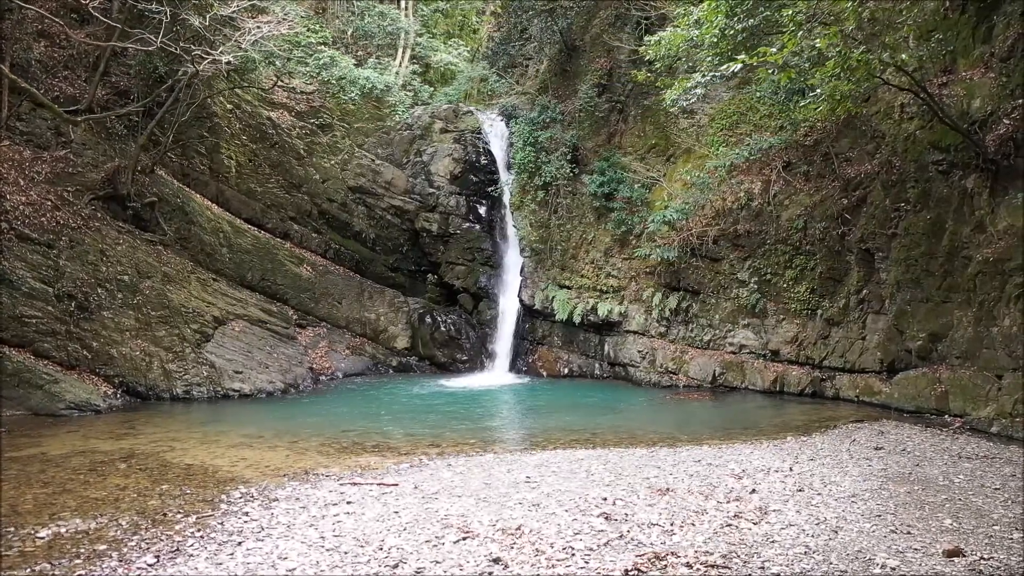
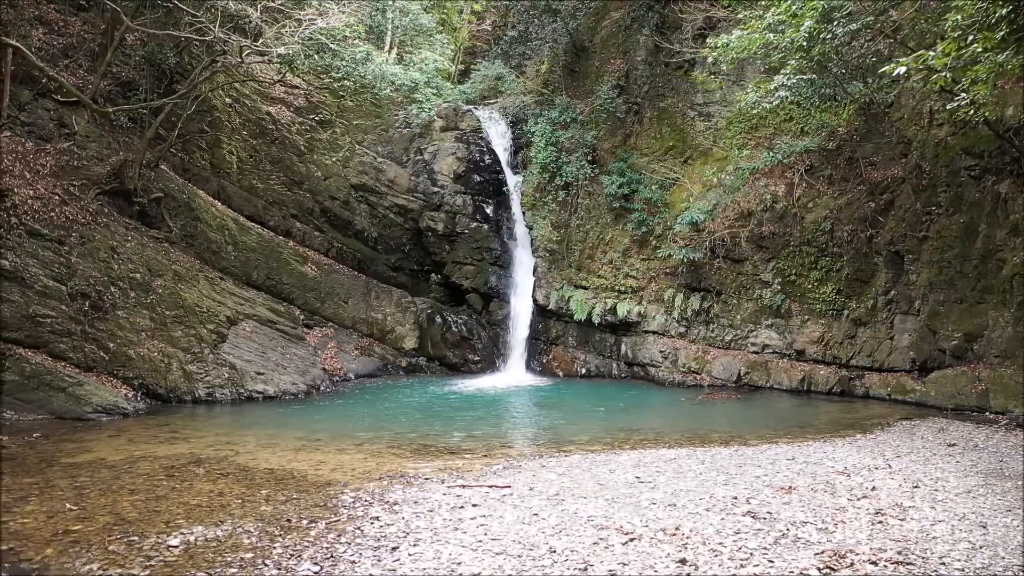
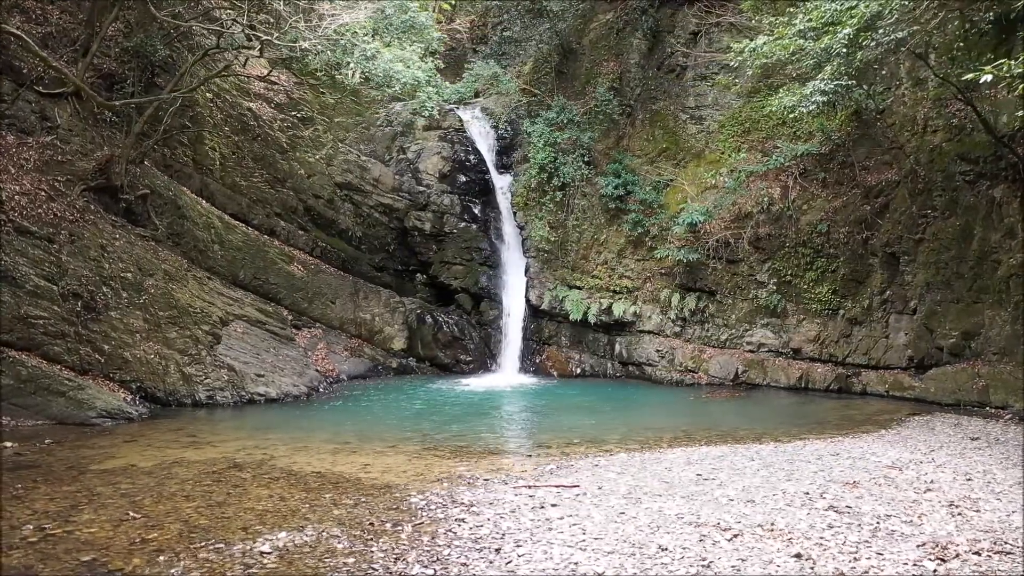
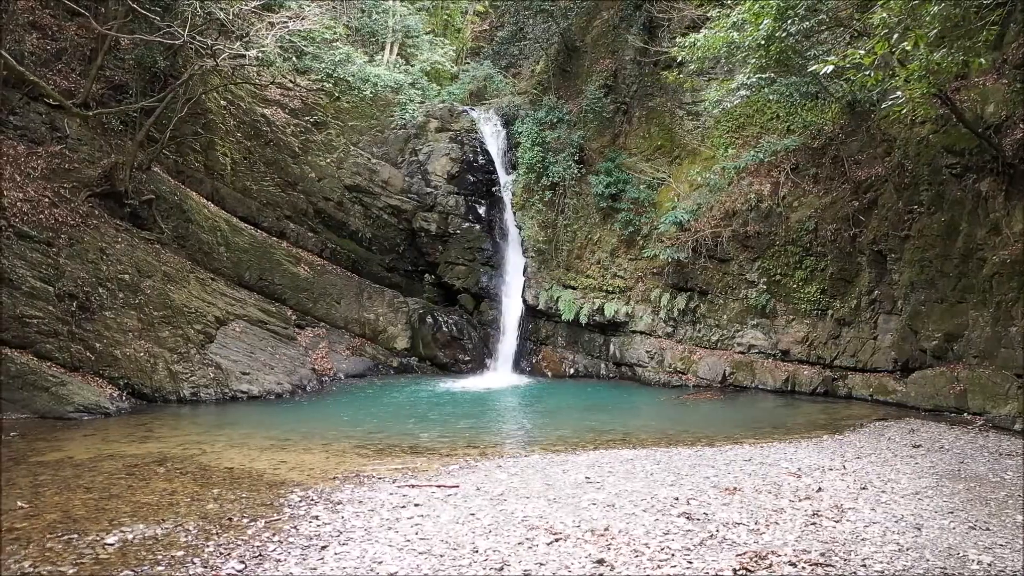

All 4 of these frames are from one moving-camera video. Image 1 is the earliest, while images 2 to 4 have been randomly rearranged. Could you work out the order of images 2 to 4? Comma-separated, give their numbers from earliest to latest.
4, 2, 3
